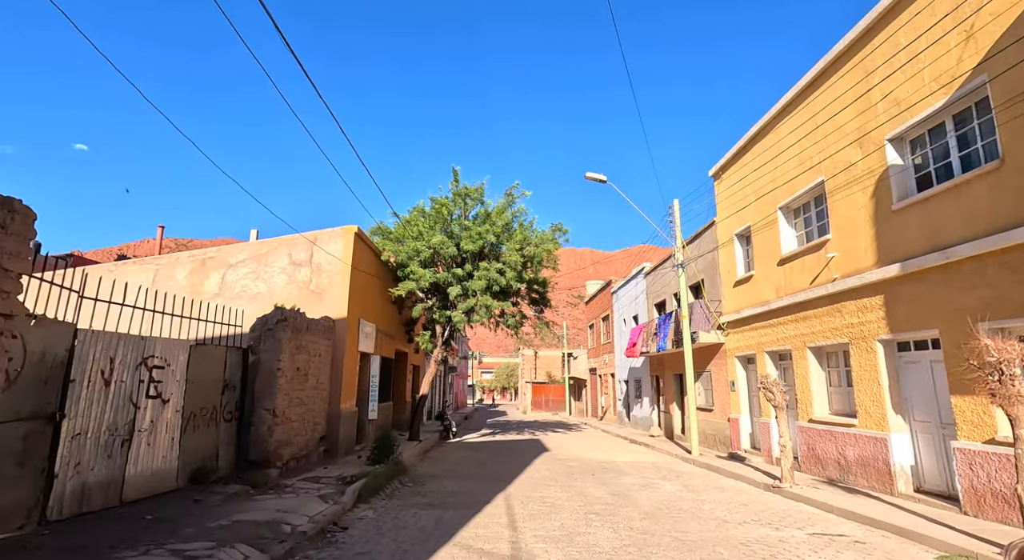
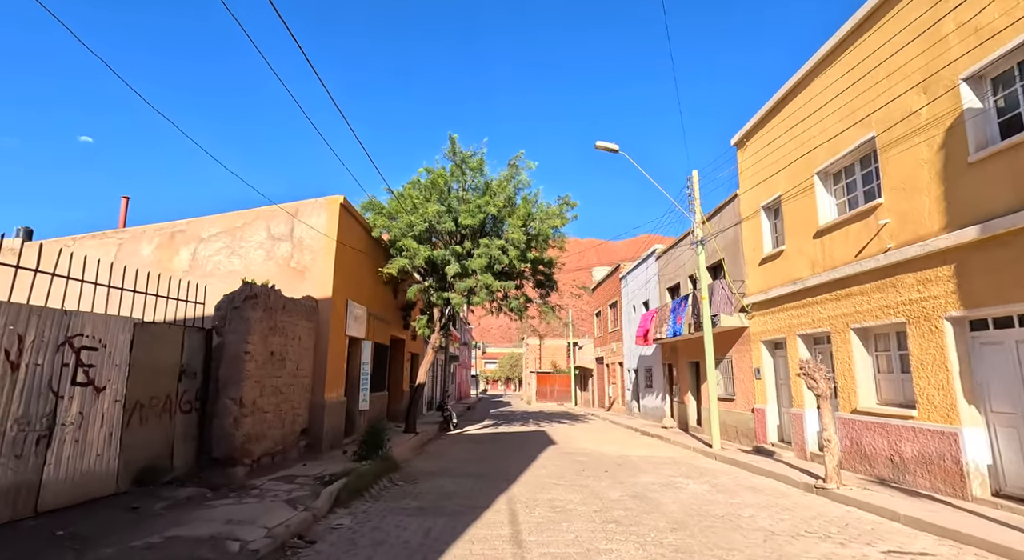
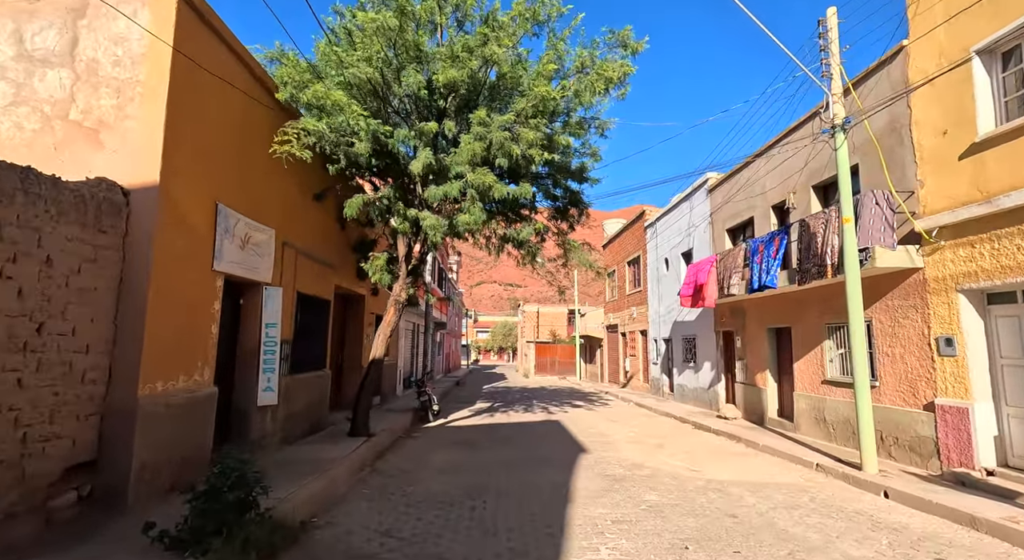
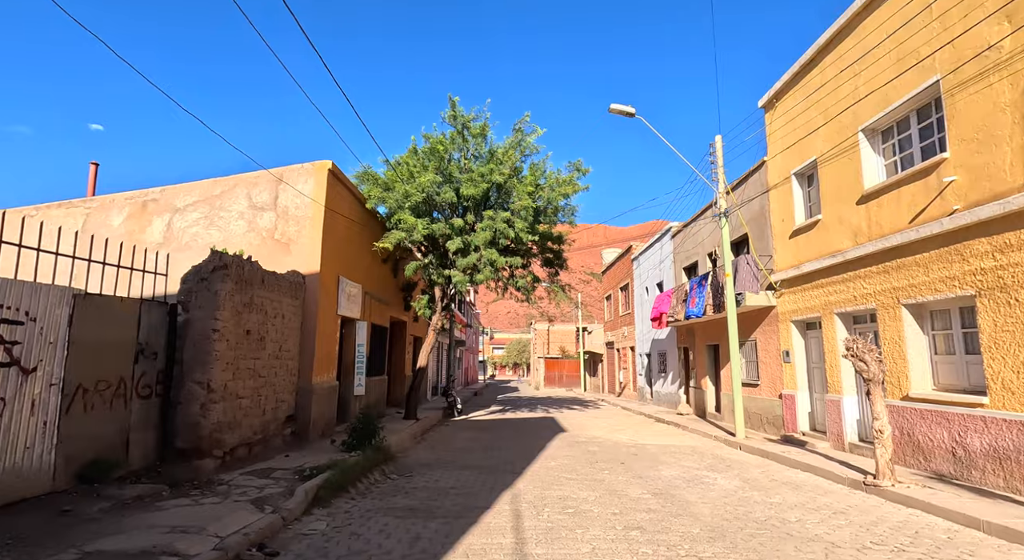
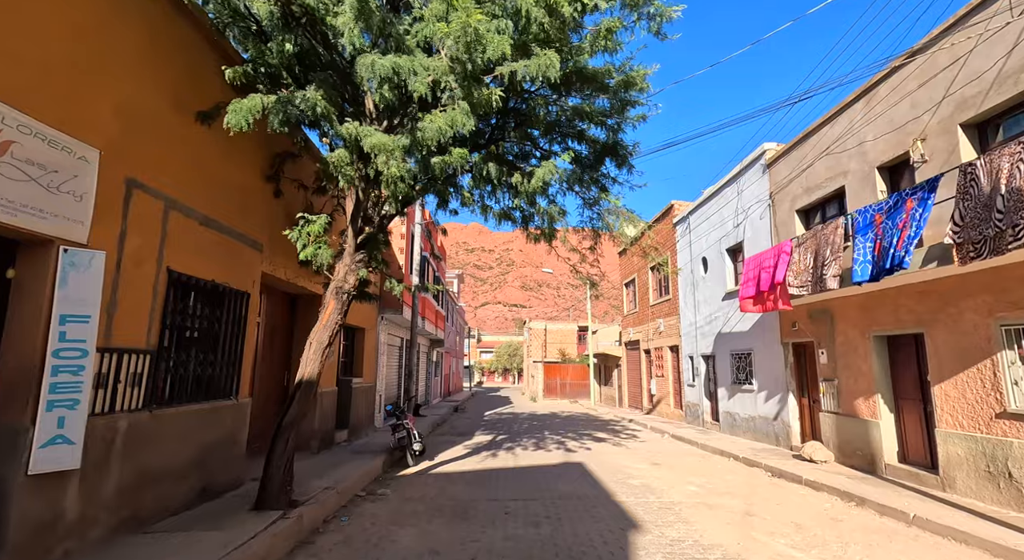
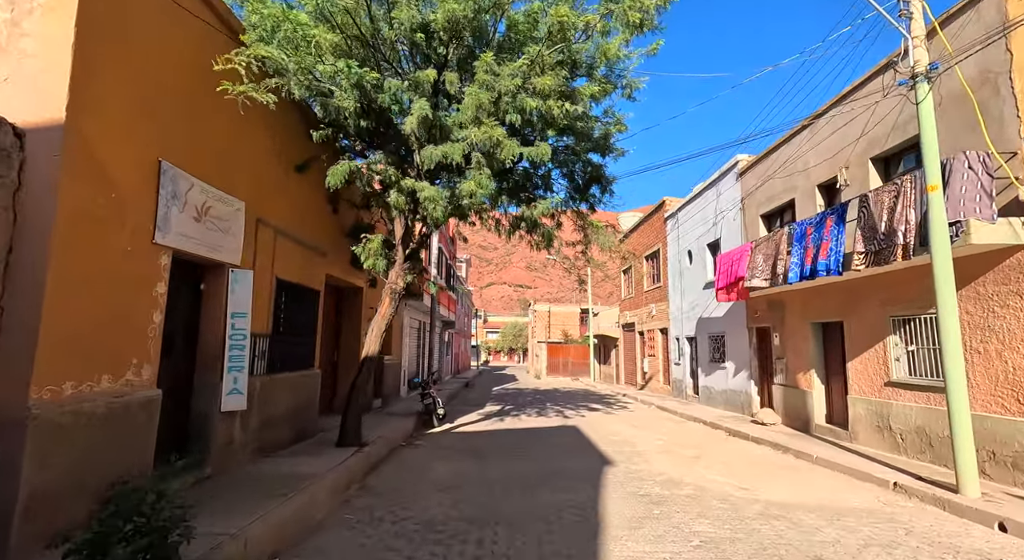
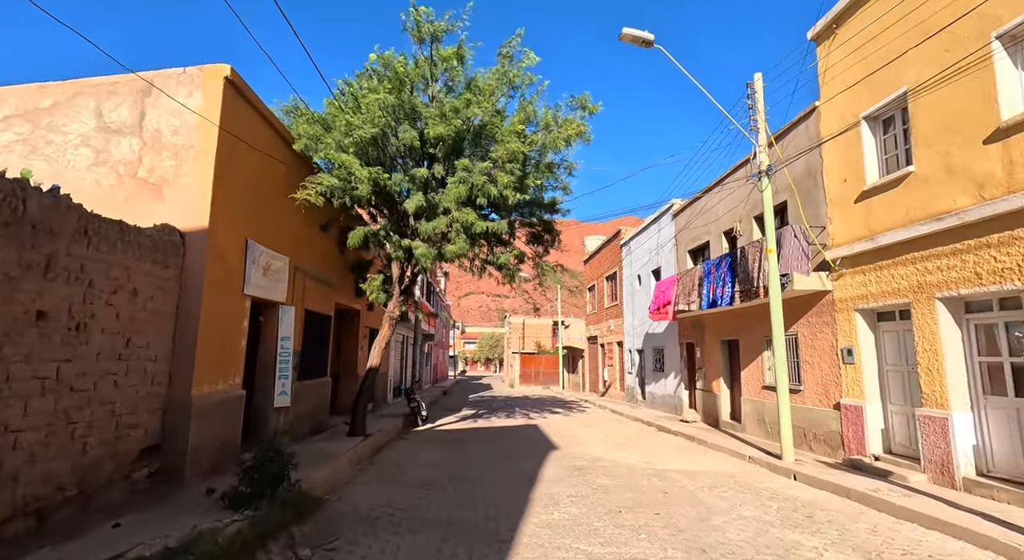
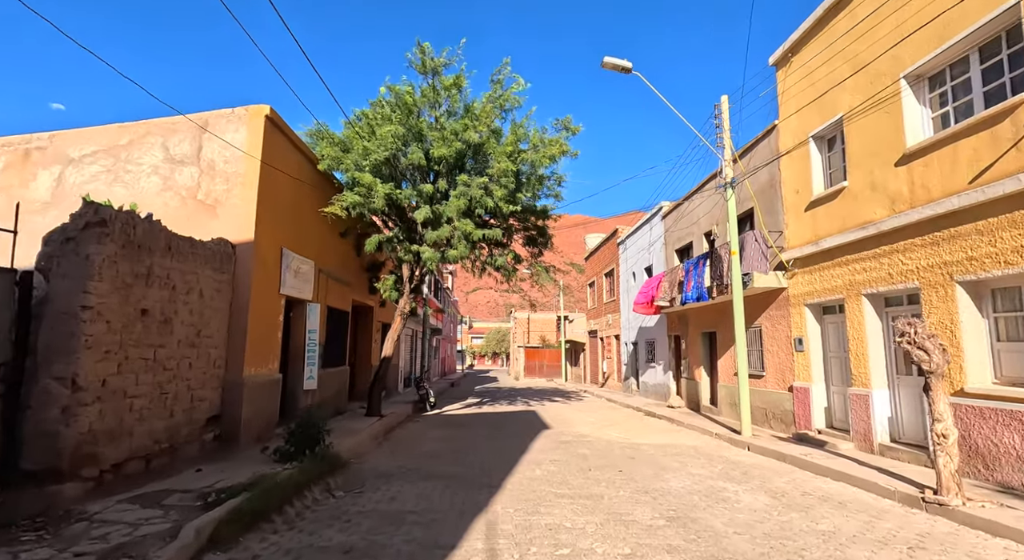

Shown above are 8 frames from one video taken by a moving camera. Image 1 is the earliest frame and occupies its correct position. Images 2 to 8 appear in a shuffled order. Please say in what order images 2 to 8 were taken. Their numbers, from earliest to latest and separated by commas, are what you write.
2, 4, 8, 7, 3, 6, 5
